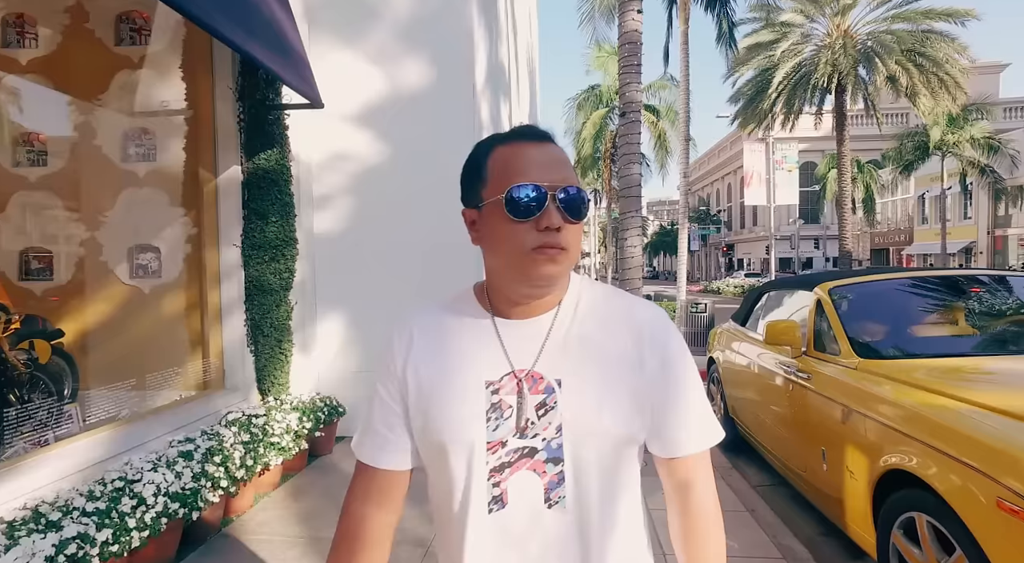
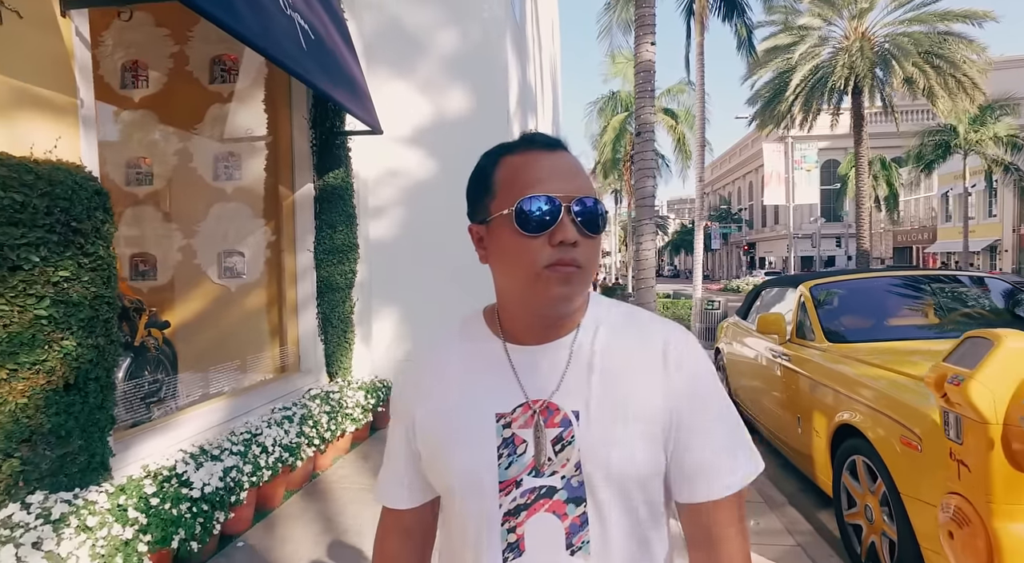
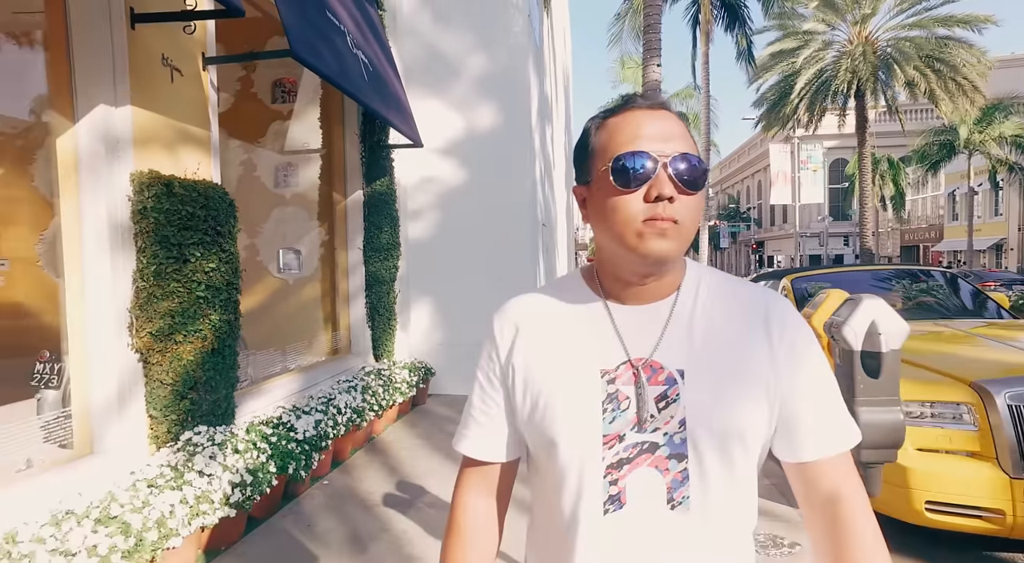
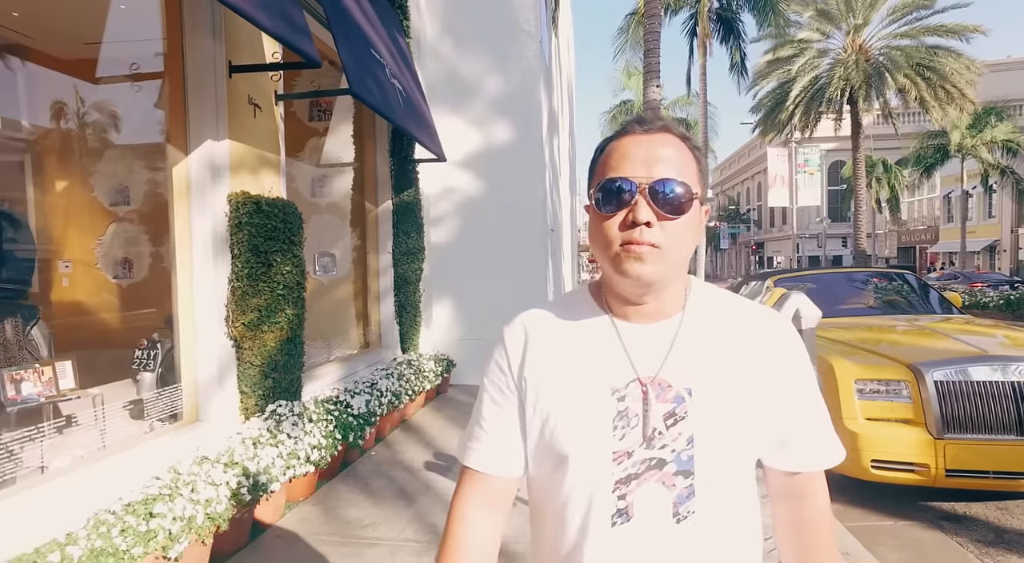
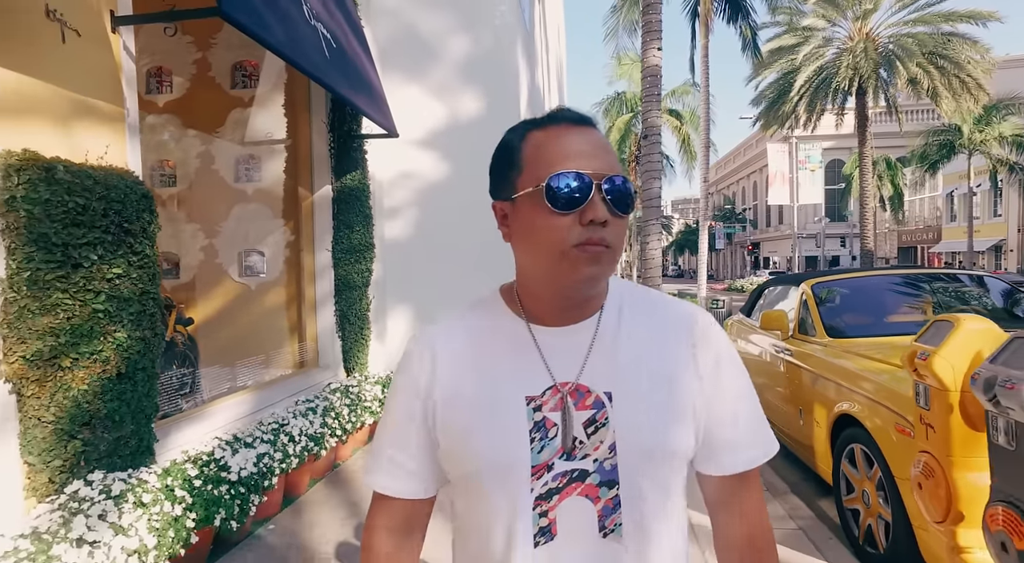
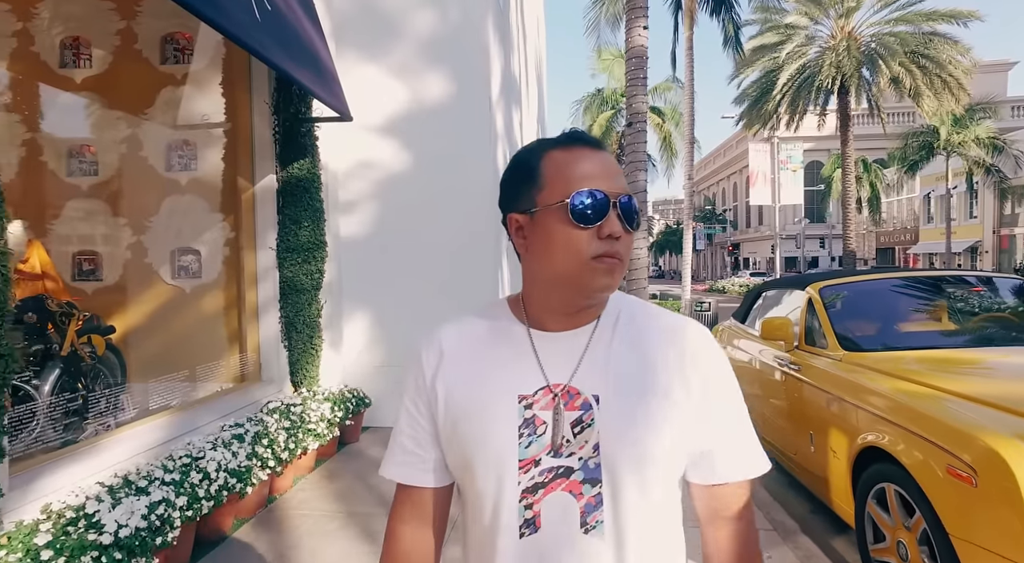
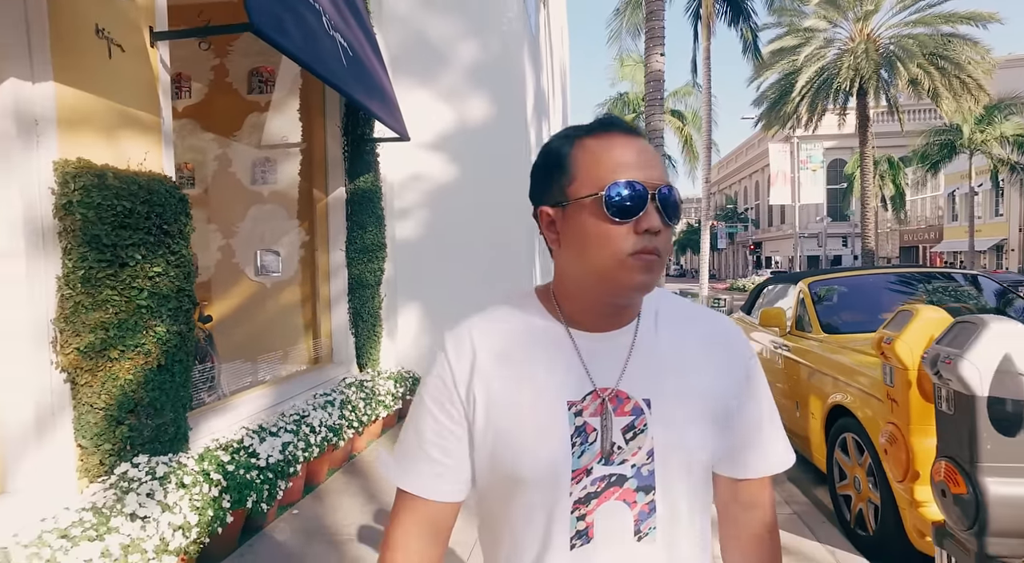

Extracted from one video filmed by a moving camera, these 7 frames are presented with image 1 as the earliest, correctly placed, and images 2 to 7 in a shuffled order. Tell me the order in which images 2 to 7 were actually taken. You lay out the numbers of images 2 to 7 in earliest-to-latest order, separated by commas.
6, 2, 5, 7, 3, 4
